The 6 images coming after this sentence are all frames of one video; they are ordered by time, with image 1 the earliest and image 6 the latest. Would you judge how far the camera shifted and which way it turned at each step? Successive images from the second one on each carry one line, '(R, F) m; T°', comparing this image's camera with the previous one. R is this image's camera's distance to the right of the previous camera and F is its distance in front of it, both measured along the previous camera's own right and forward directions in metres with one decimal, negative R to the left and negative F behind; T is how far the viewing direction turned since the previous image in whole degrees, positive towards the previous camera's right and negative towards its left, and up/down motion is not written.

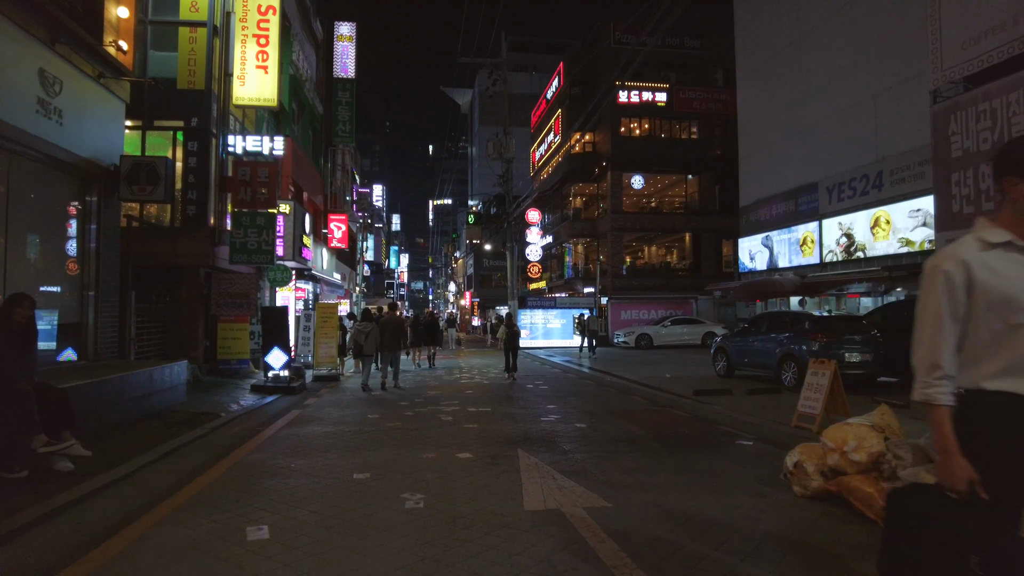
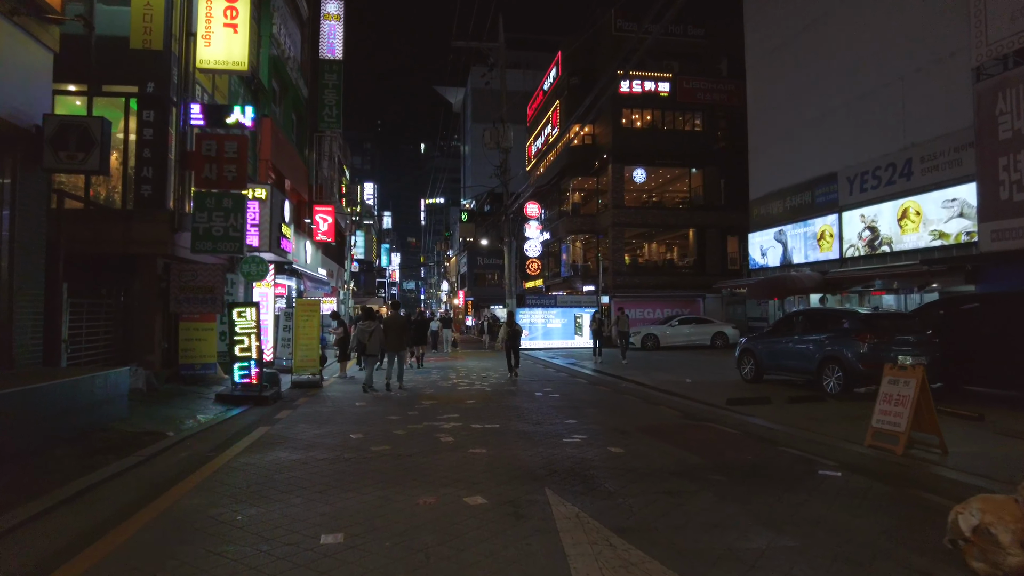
(-0.3, +1.7) m; +1°
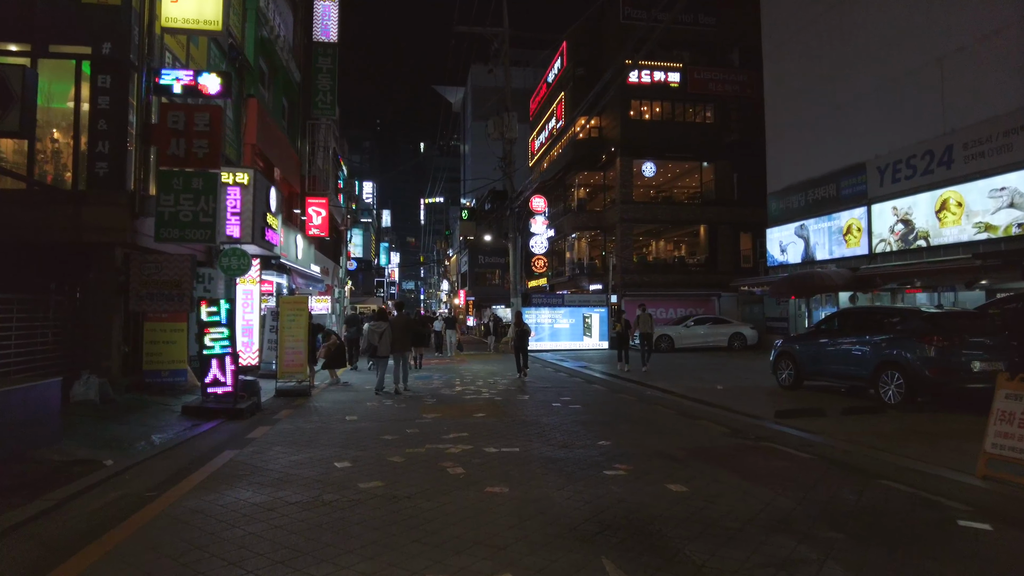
(-0.2, +1.6) m; 0°
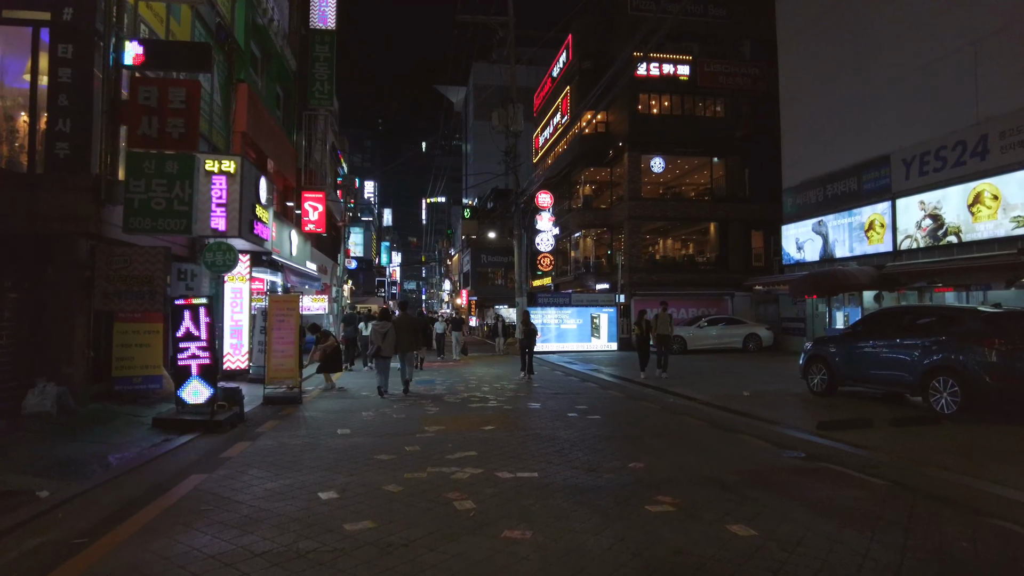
(-0.1, +1.1) m; 0°
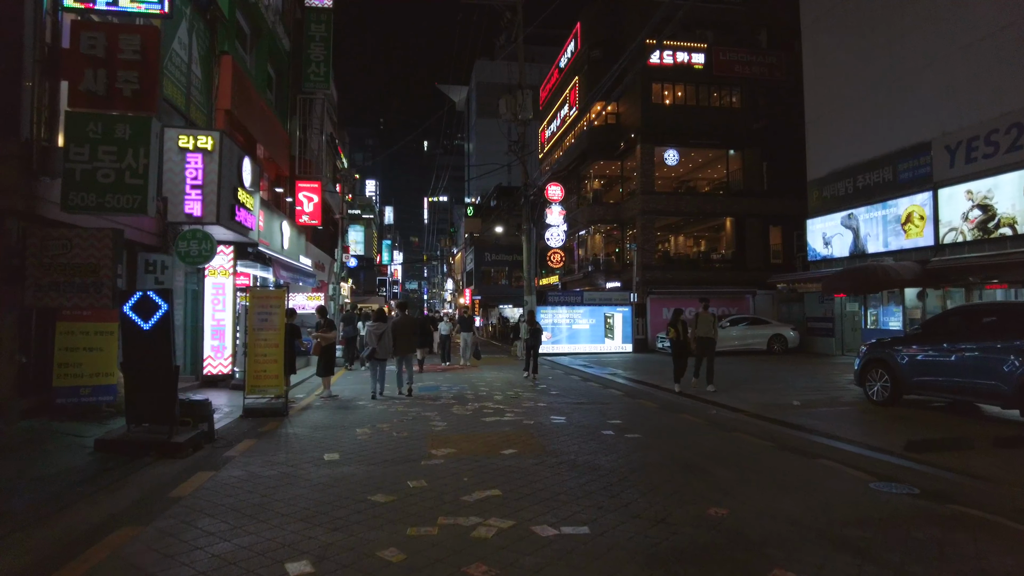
(-0.3, +1.6) m; 0°
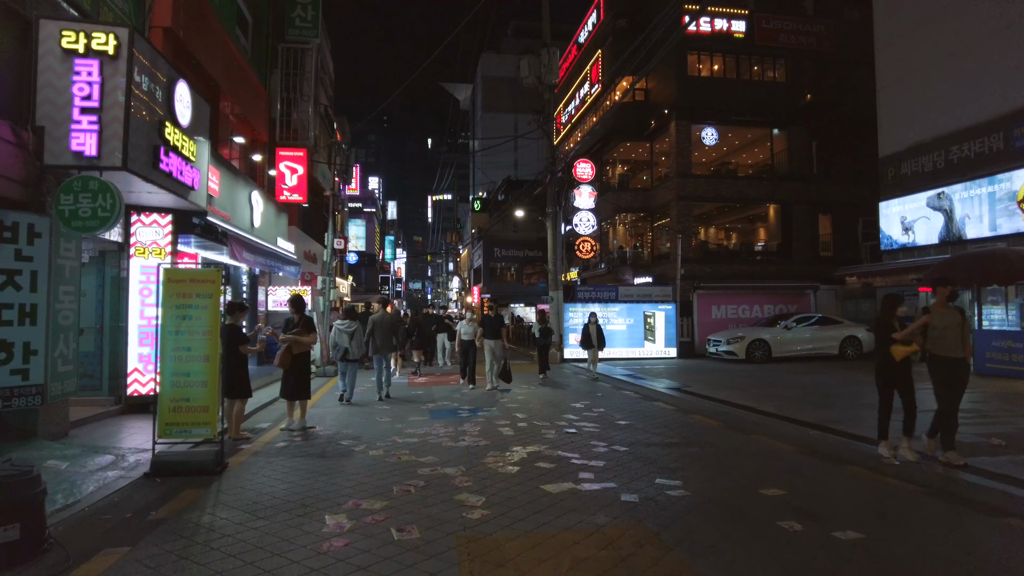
(-0.7, +3.8) m; 0°
